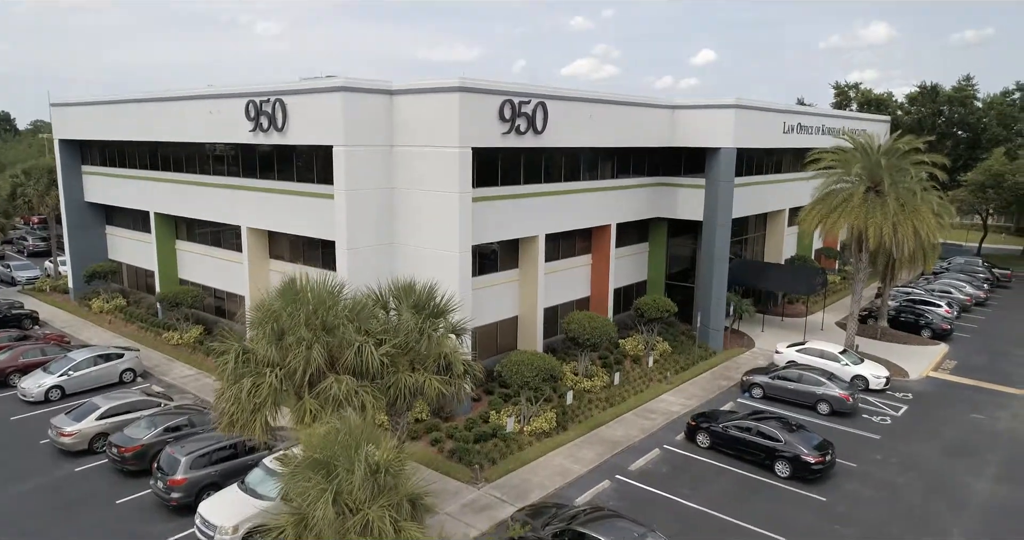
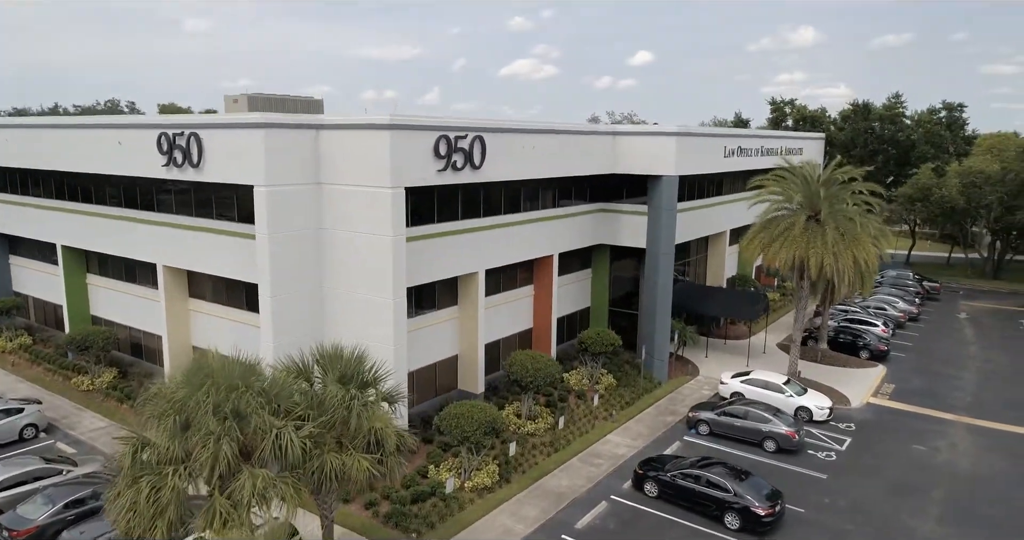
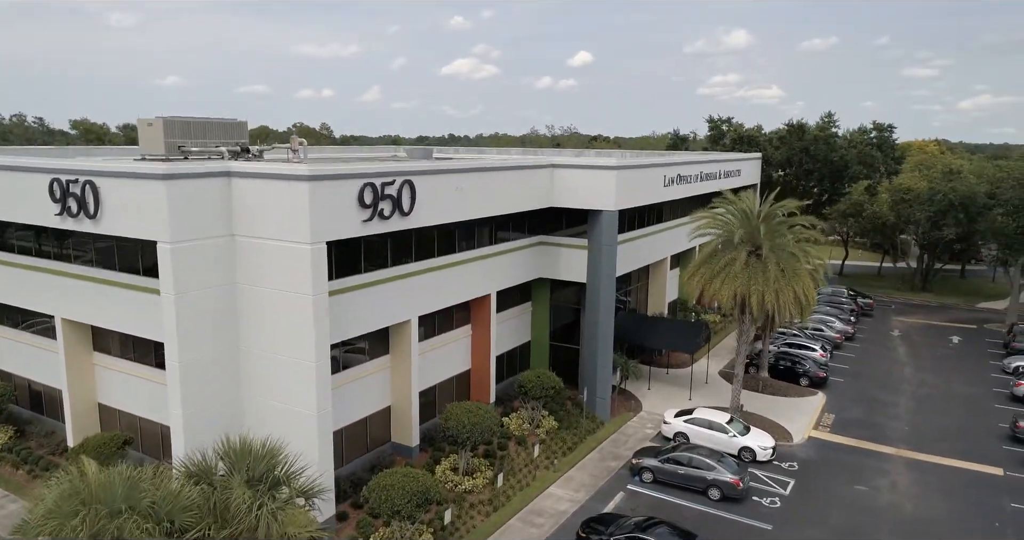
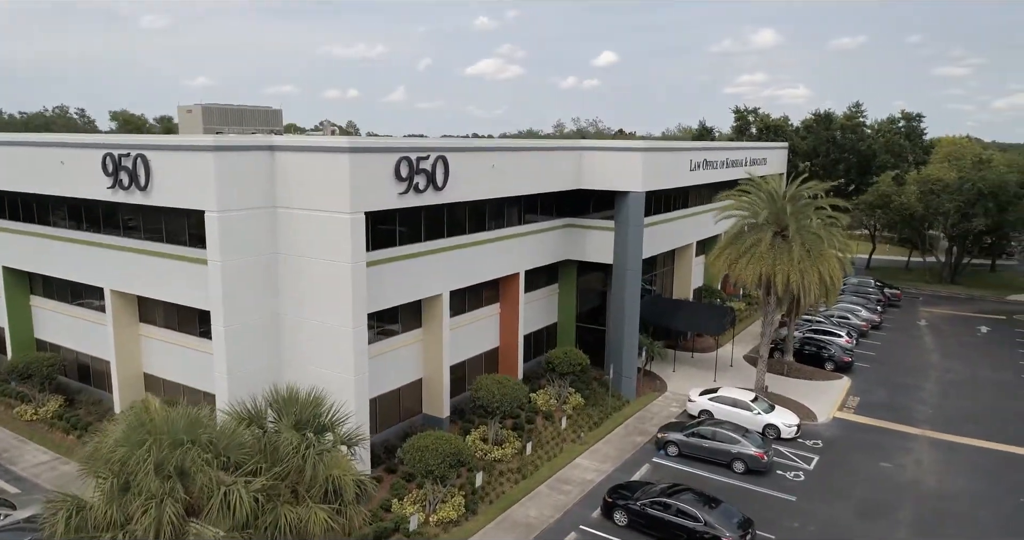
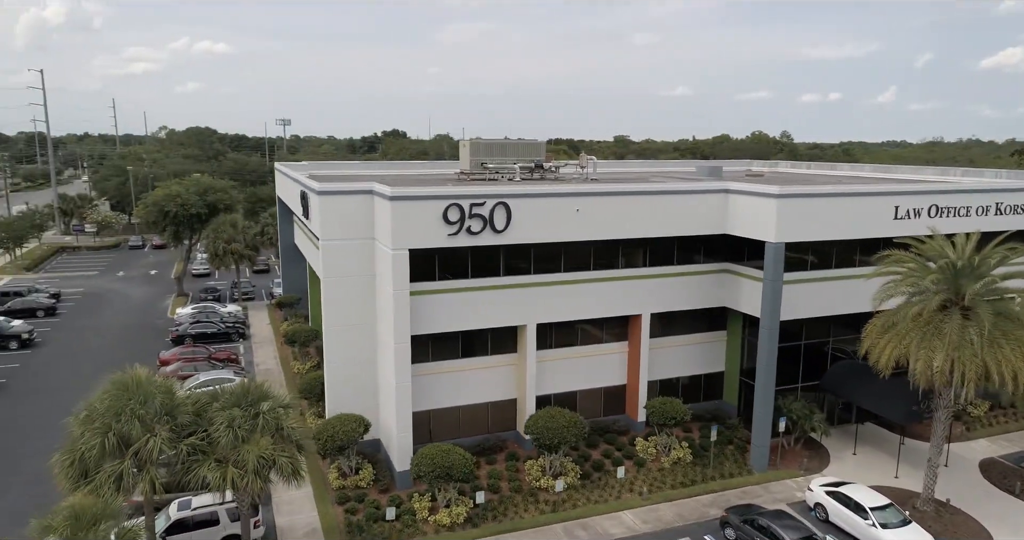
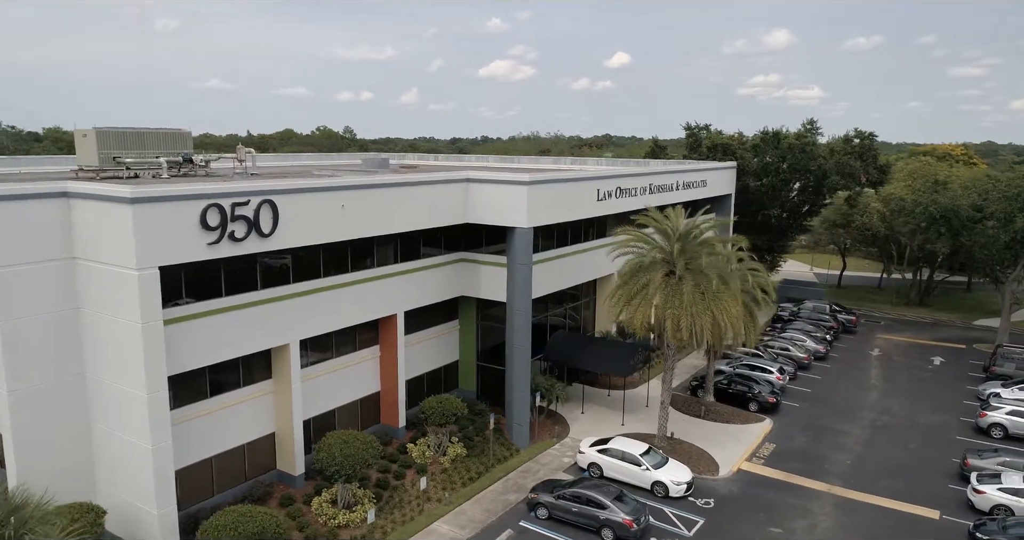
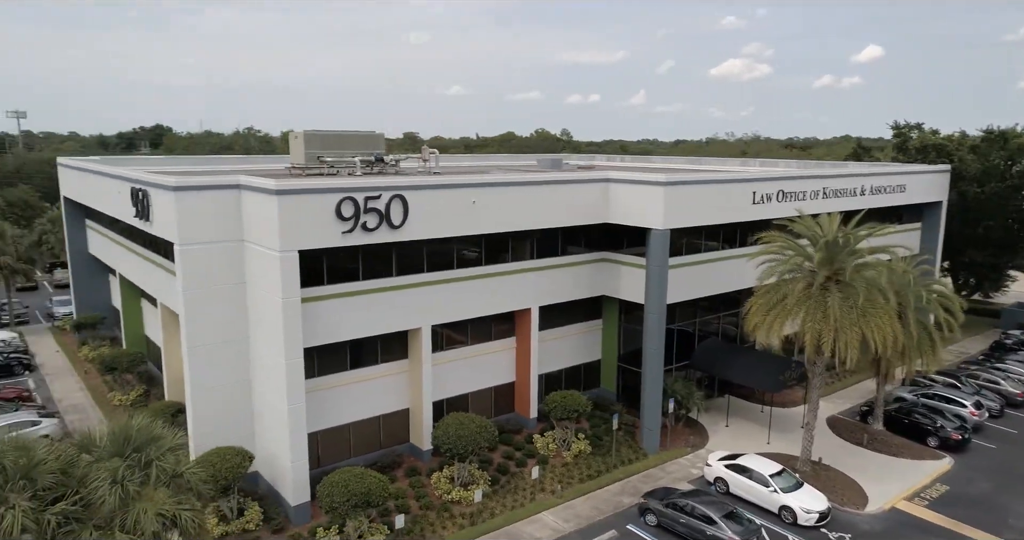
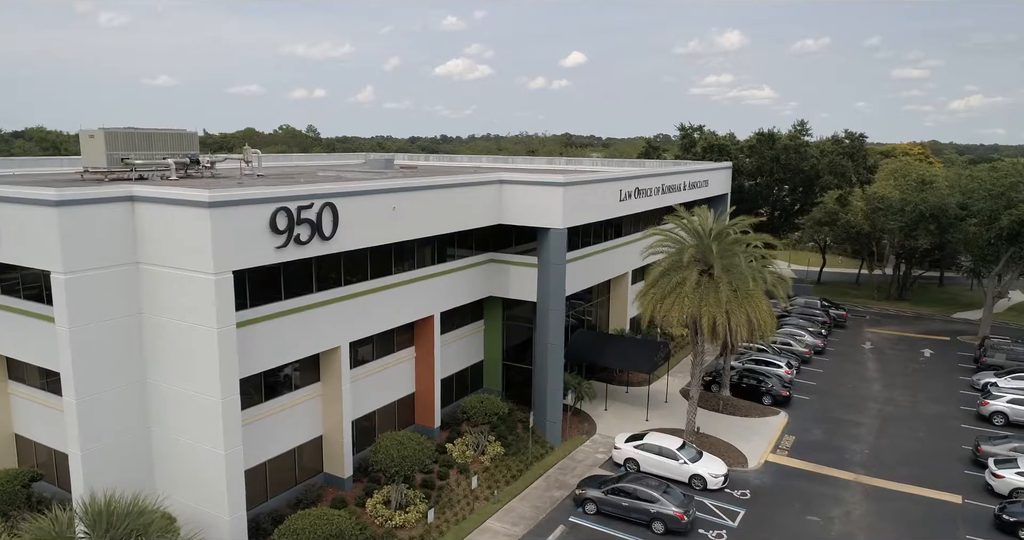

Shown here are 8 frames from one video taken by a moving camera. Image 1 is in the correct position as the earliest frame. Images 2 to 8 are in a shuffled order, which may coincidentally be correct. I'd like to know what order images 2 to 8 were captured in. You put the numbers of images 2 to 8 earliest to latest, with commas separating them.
2, 4, 3, 8, 6, 7, 5
